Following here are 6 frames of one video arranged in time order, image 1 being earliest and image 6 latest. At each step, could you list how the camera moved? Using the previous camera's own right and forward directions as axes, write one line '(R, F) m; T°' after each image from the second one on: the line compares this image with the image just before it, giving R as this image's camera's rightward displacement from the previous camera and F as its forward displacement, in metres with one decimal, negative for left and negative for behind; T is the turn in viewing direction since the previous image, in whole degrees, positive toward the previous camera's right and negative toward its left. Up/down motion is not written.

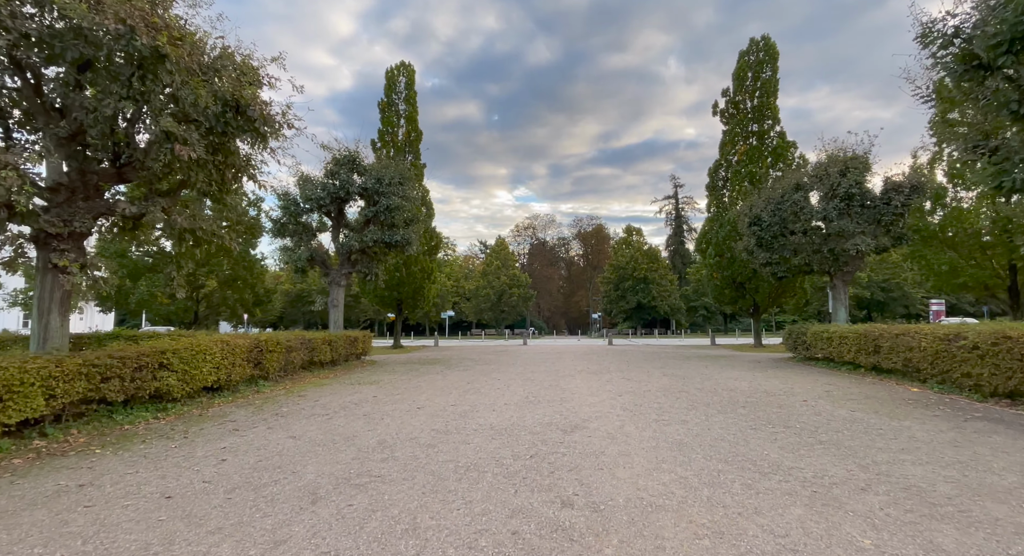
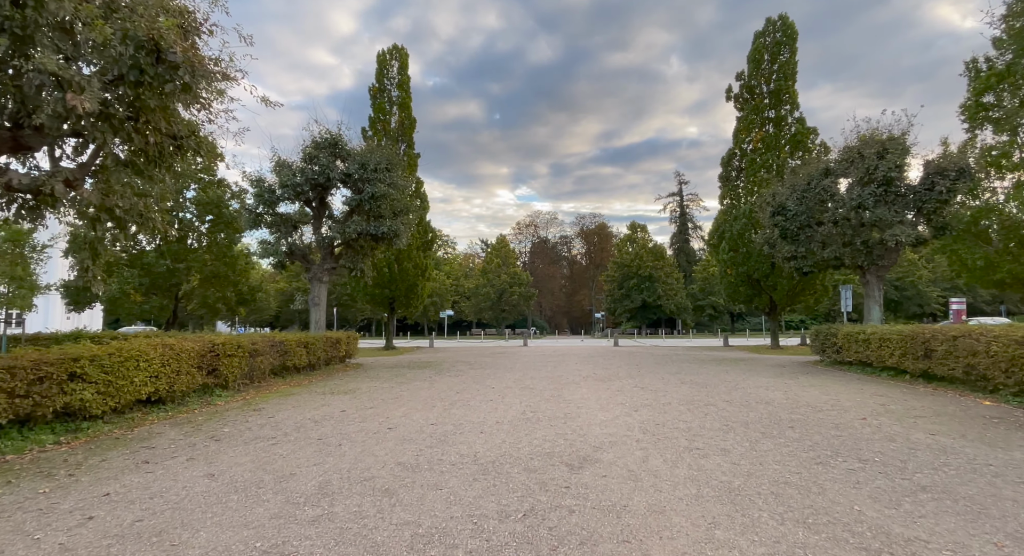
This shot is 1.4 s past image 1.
(+0.1, +1.7) m; 0°
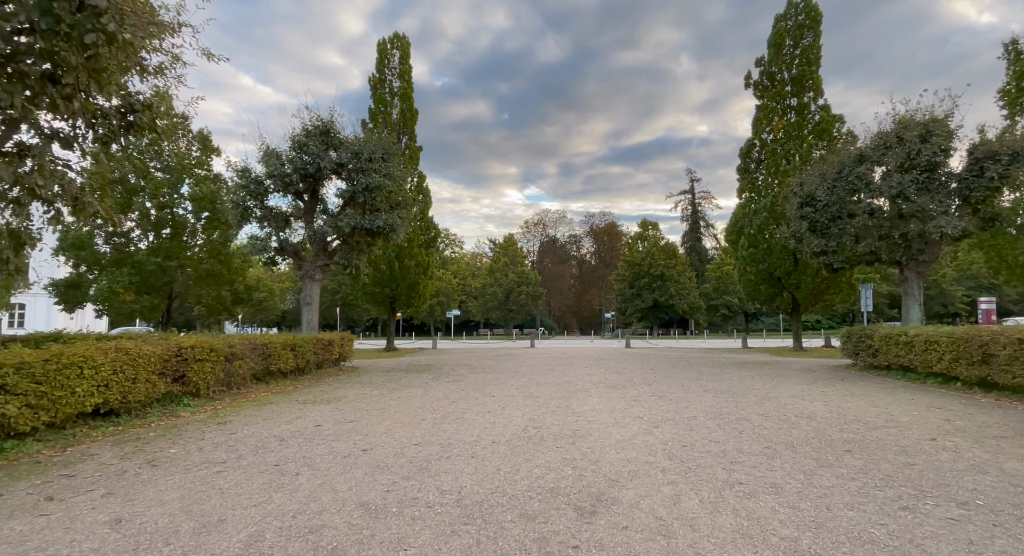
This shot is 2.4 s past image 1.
(+0.1, +1.2) m; -1°
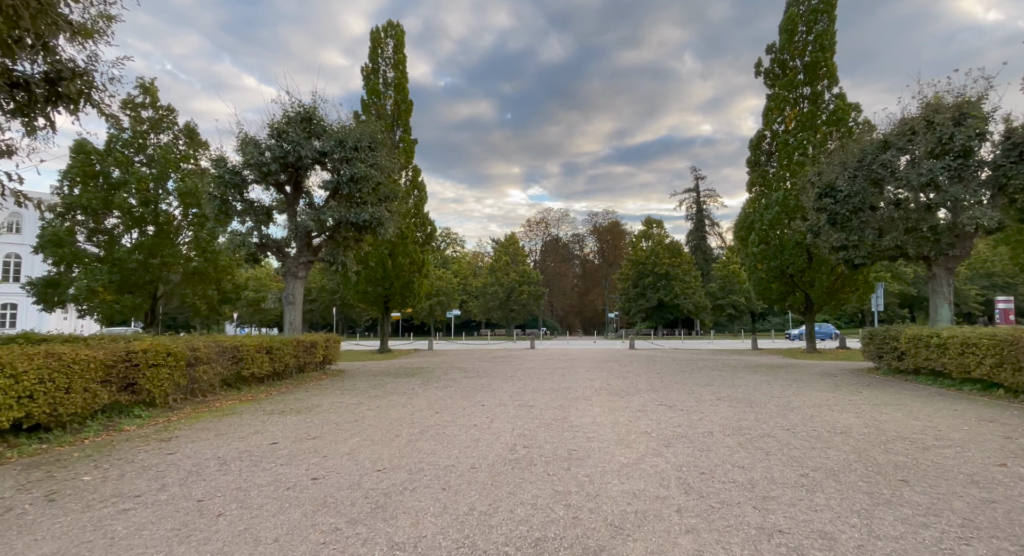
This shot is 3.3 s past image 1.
(+0.2, +1.1) m; 0°
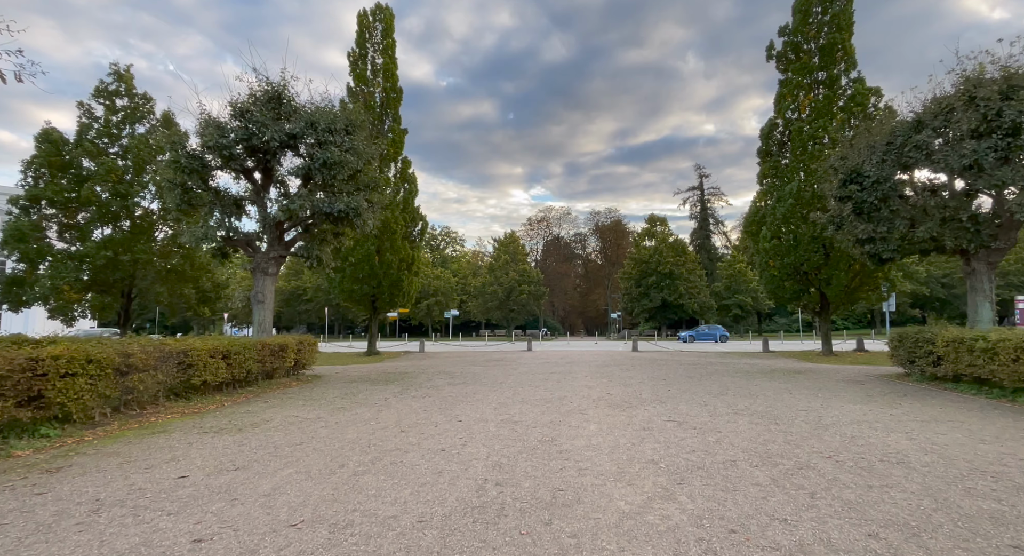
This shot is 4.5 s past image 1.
(+0.3, +1.4) m; 0°
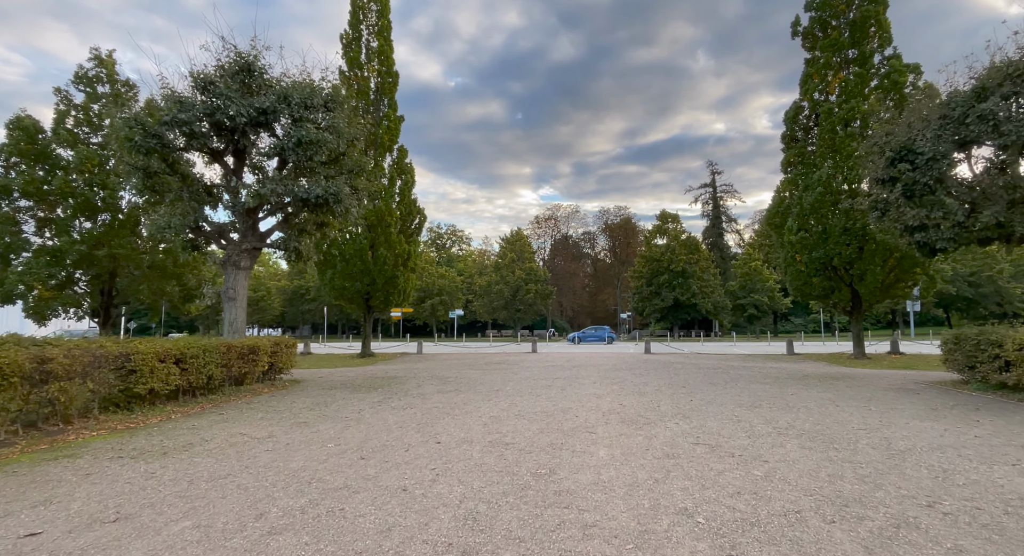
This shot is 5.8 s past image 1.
(+0.2, +1.5) m; -1°
